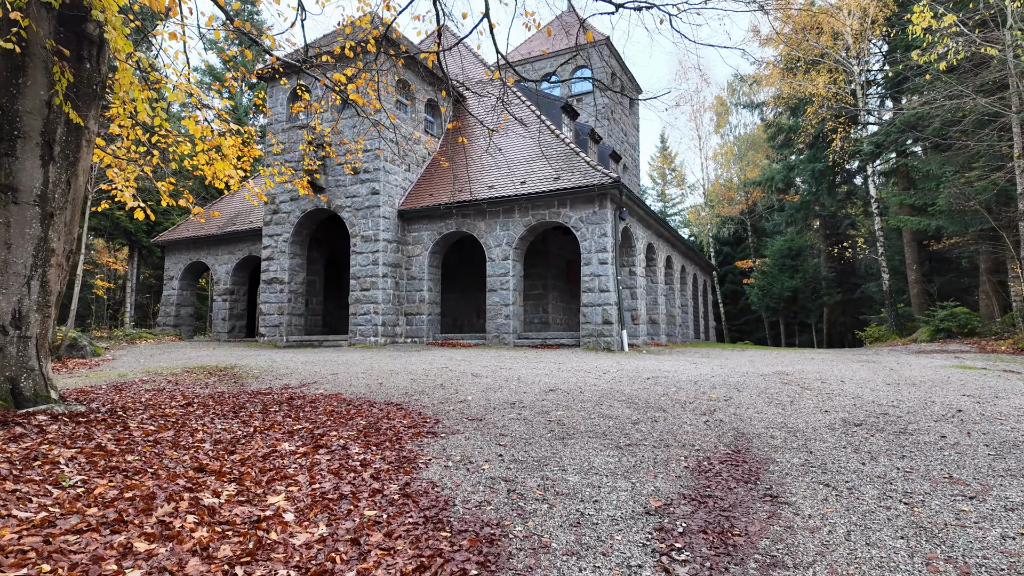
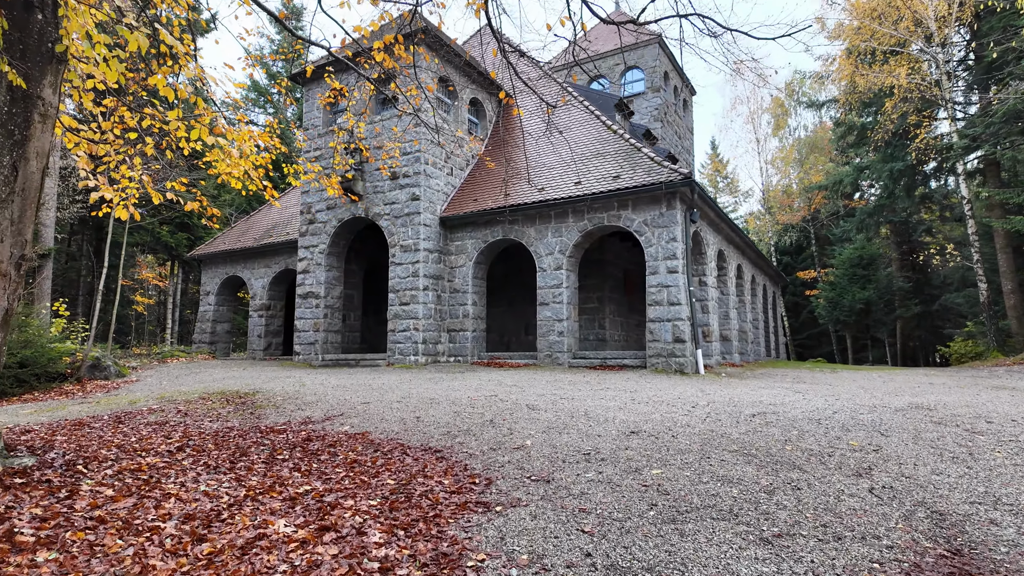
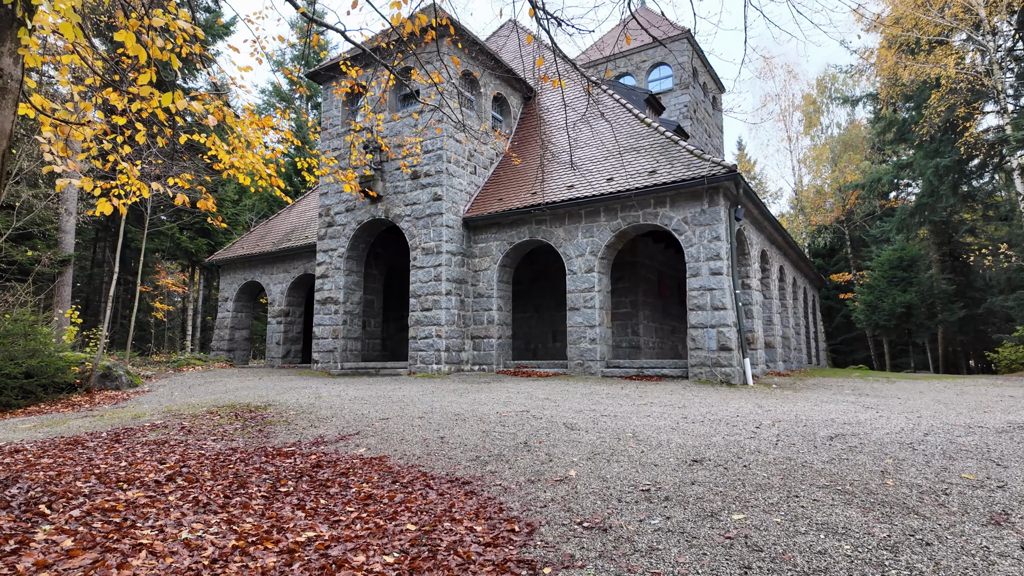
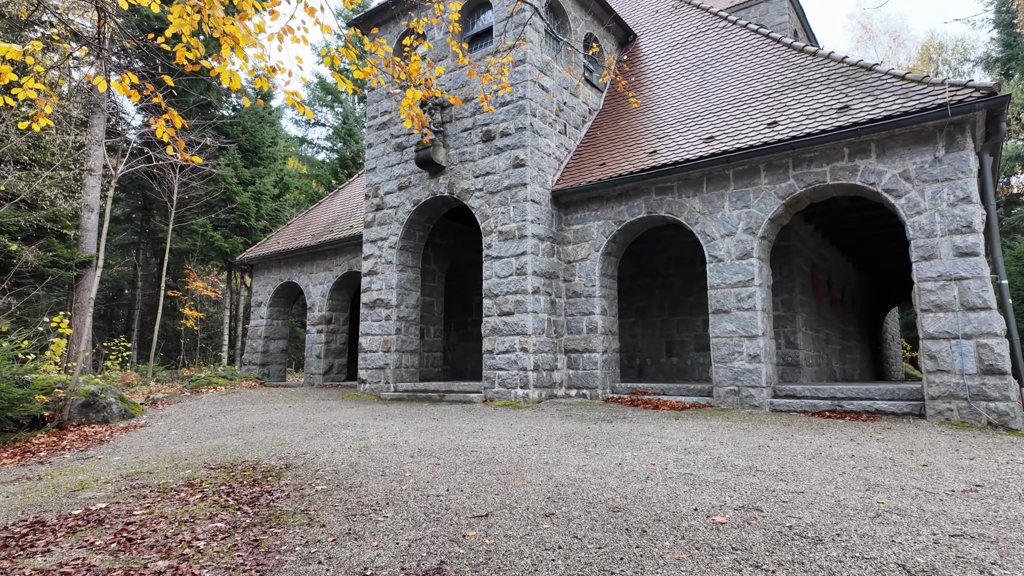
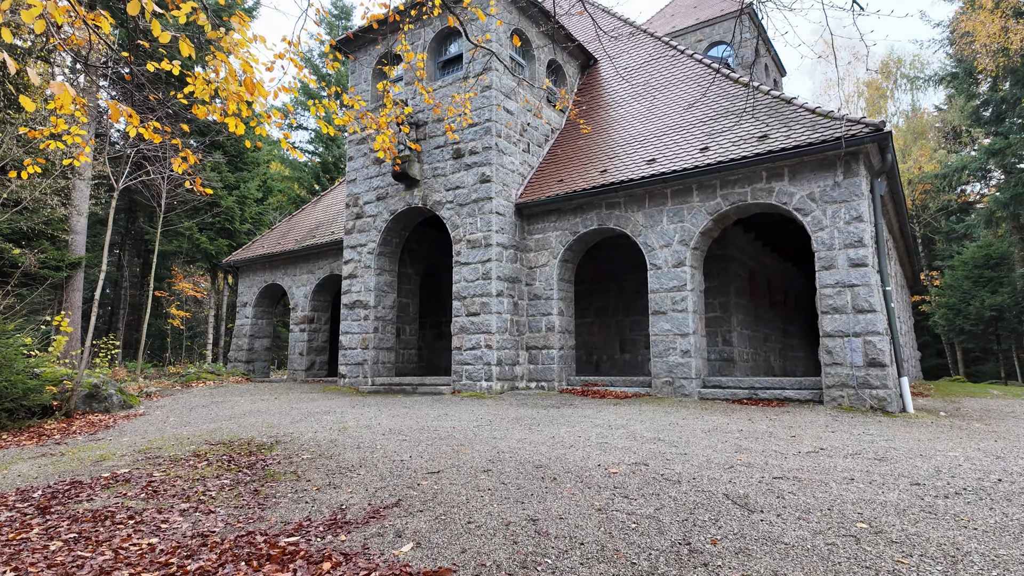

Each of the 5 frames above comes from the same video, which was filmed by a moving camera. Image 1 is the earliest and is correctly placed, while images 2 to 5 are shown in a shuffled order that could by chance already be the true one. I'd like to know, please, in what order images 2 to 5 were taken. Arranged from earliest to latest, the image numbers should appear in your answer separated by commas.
2, 3, 5, 4
